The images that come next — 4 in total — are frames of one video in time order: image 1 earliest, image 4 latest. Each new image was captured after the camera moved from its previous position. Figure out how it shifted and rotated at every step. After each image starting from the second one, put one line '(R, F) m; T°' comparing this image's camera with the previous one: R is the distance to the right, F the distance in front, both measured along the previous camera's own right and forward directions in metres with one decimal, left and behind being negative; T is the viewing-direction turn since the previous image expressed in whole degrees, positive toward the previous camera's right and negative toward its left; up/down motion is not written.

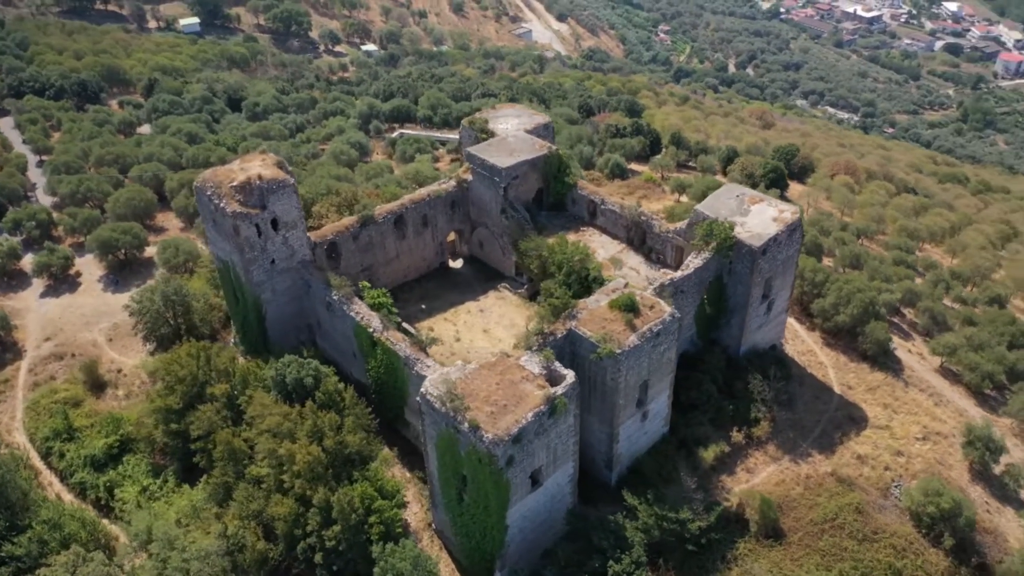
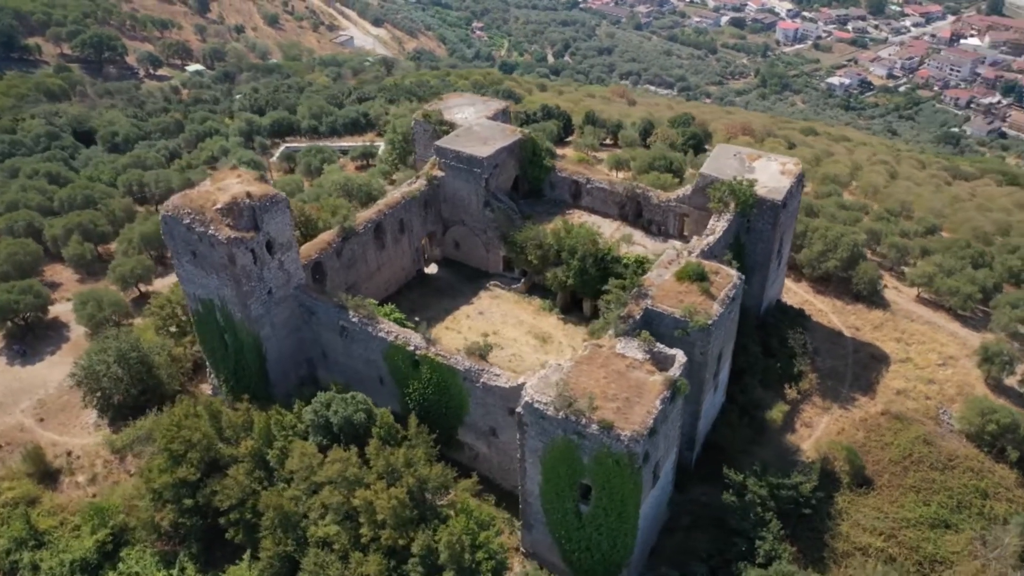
(-5.5, +2.5) m; +12°
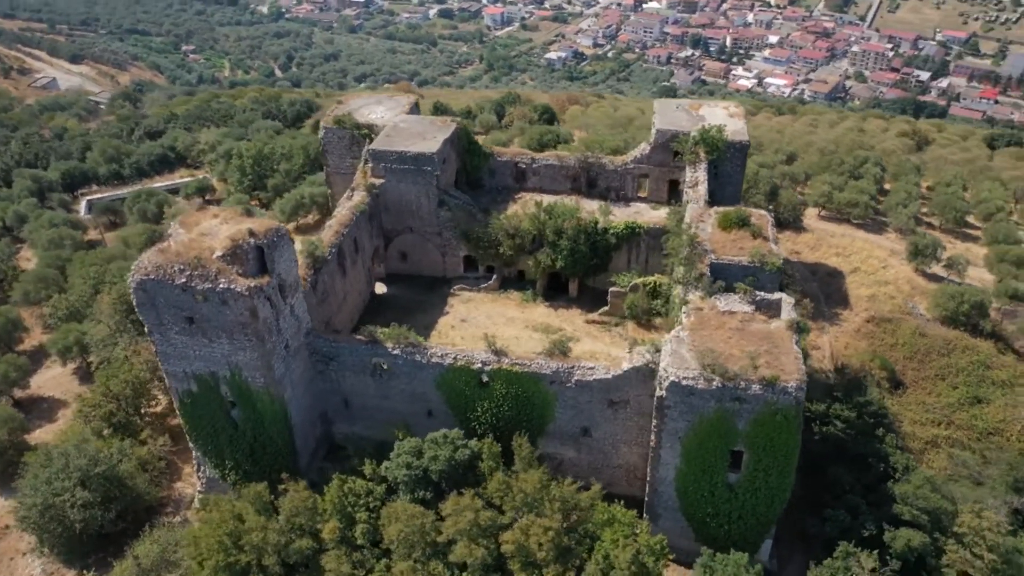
(-6.8, +2.9) m; +18°
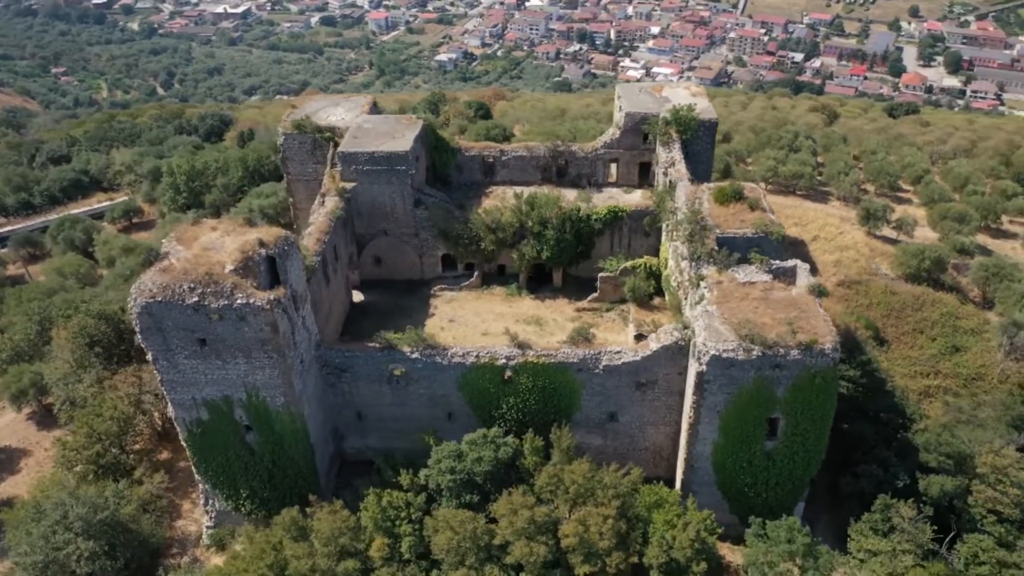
(-2.5, +0.6) m; +7°
